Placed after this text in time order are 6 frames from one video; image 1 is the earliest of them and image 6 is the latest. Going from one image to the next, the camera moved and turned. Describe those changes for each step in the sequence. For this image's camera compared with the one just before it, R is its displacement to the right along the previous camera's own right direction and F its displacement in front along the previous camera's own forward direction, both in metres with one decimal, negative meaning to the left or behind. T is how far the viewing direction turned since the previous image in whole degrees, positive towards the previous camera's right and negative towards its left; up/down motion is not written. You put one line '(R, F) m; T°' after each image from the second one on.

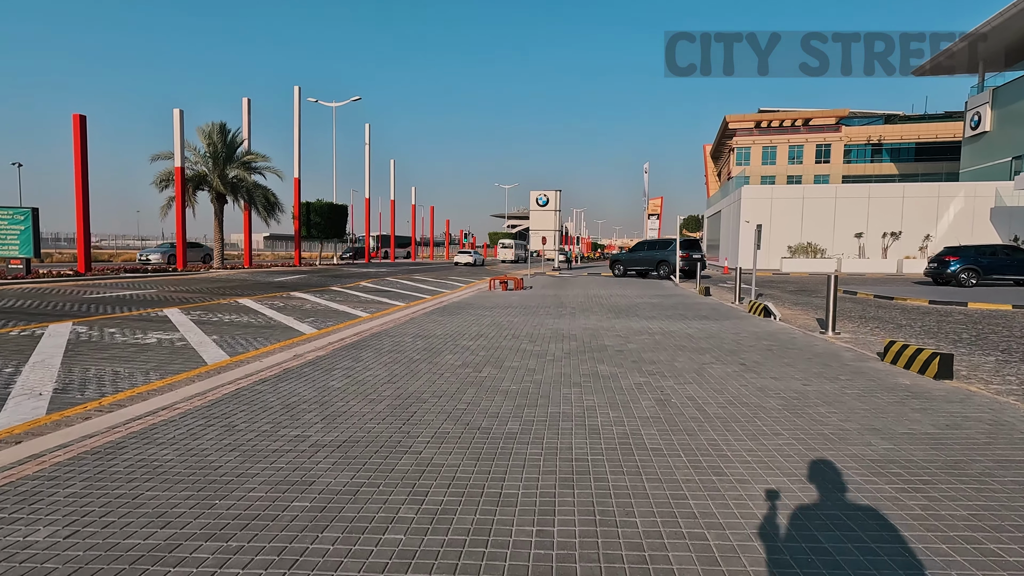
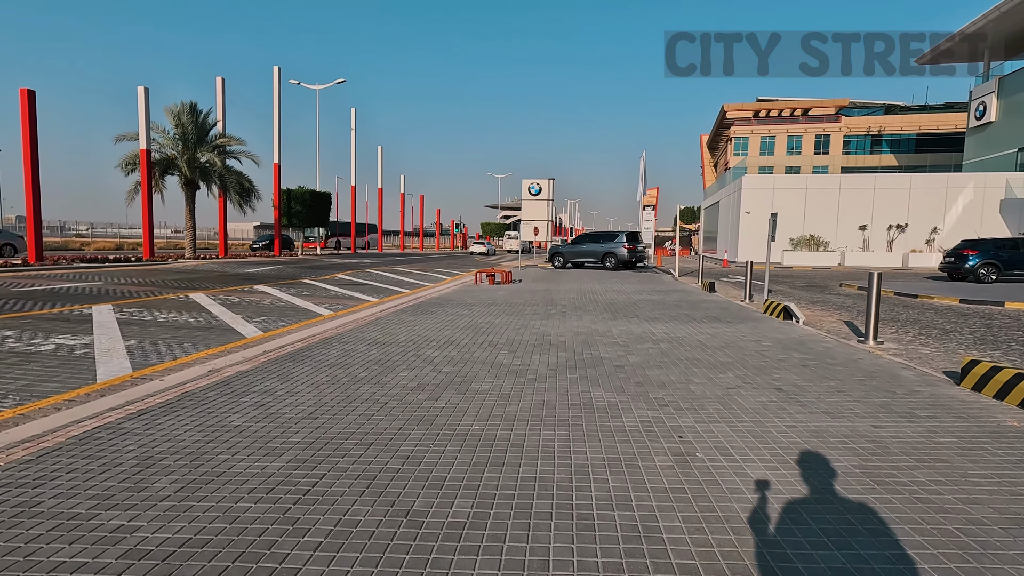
(+0.3, +1.7) m; +1°
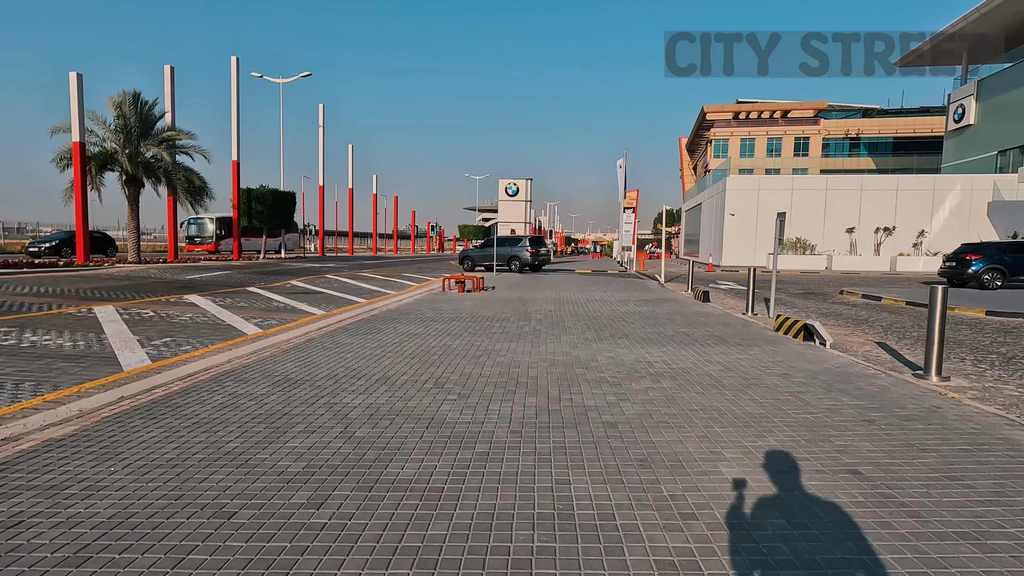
(+0.3, +2.1) m; +2°
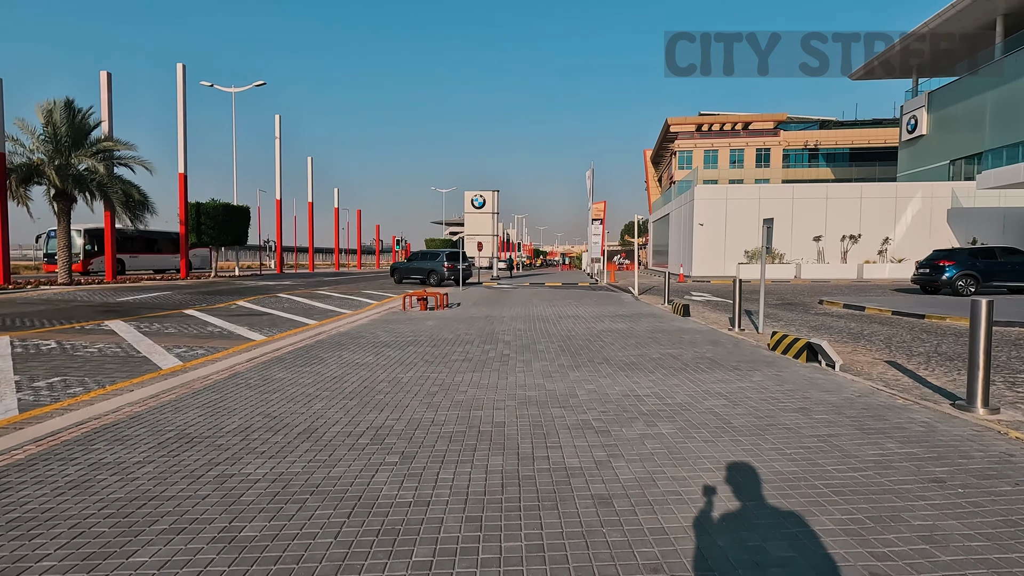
(+0.1, +1.3) m; +3°
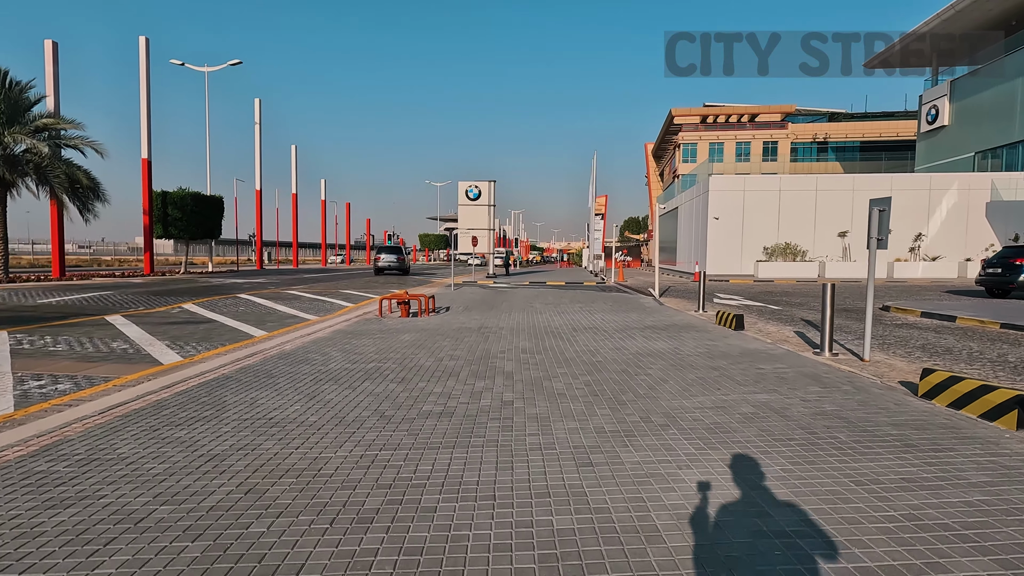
(-0.1, +3.2) m; 0°
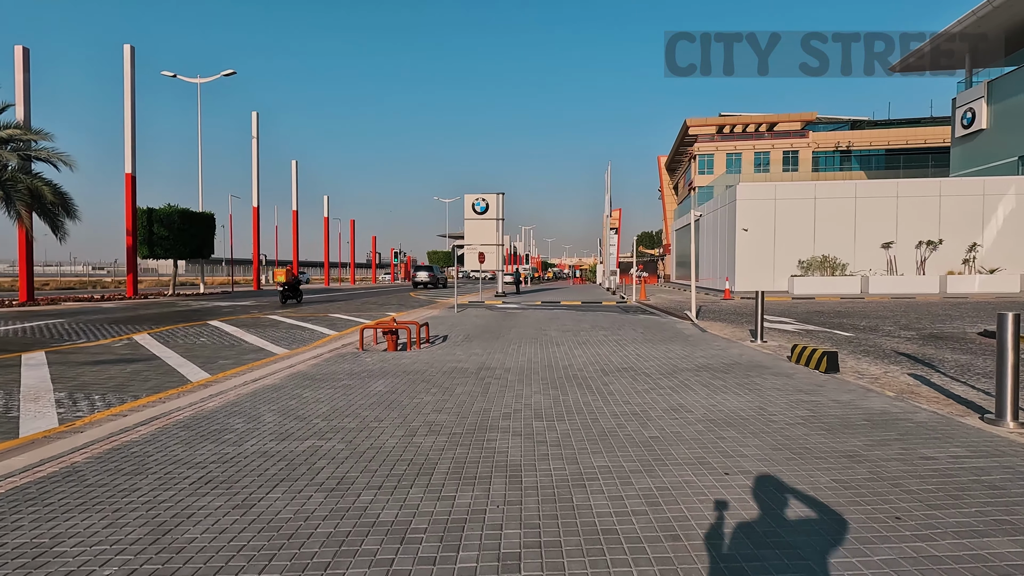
(0.0, +2.7) m; -1°
